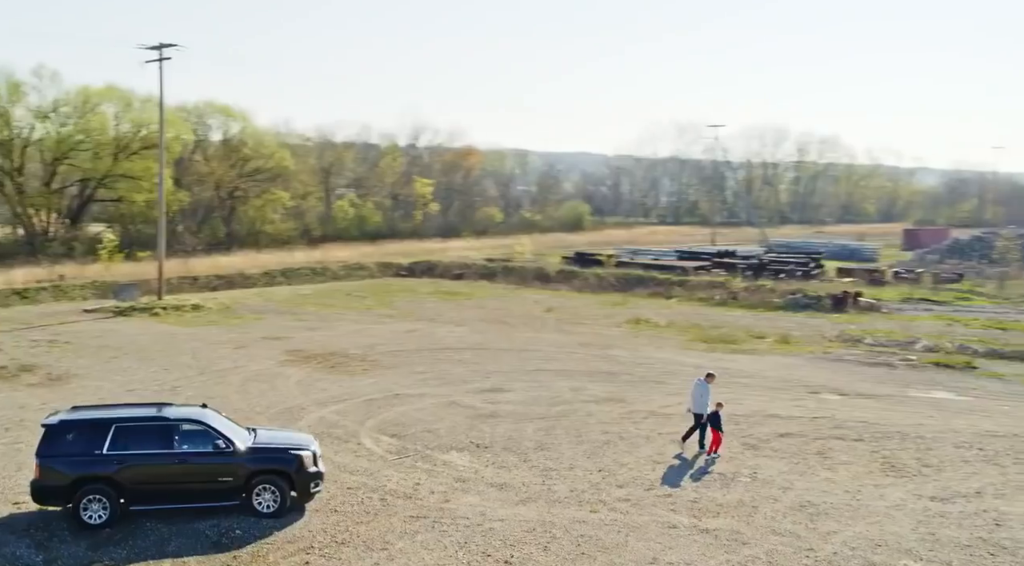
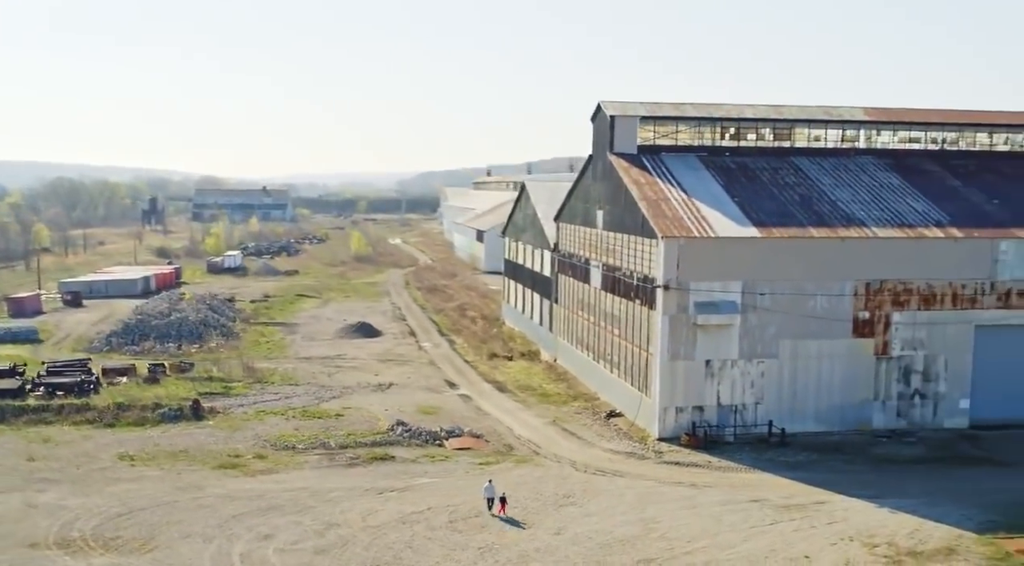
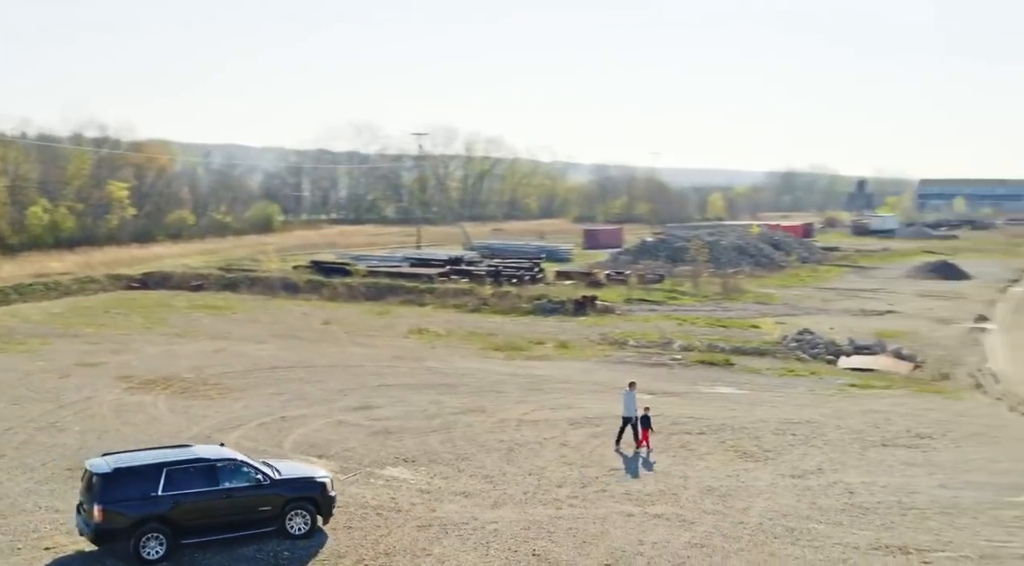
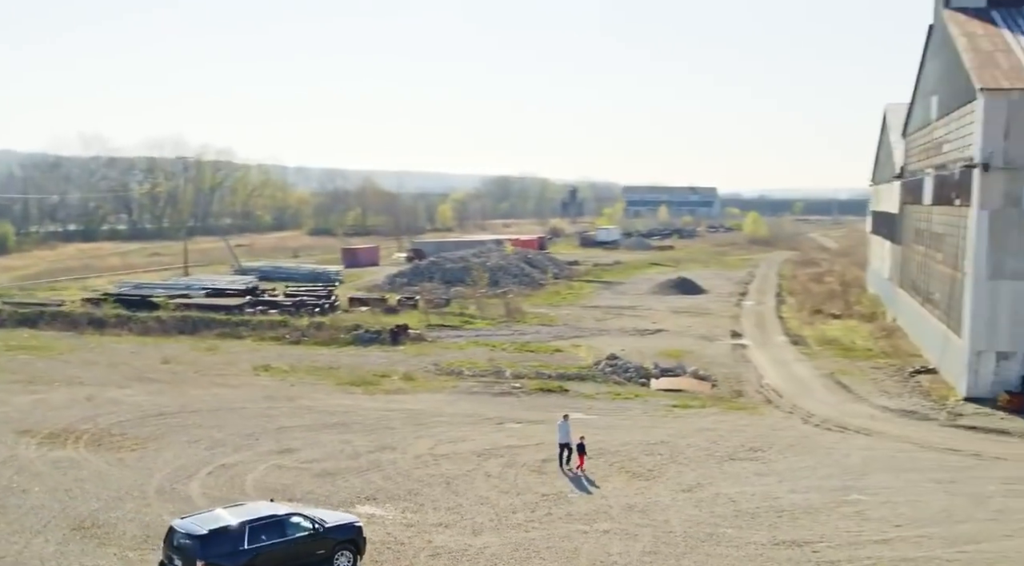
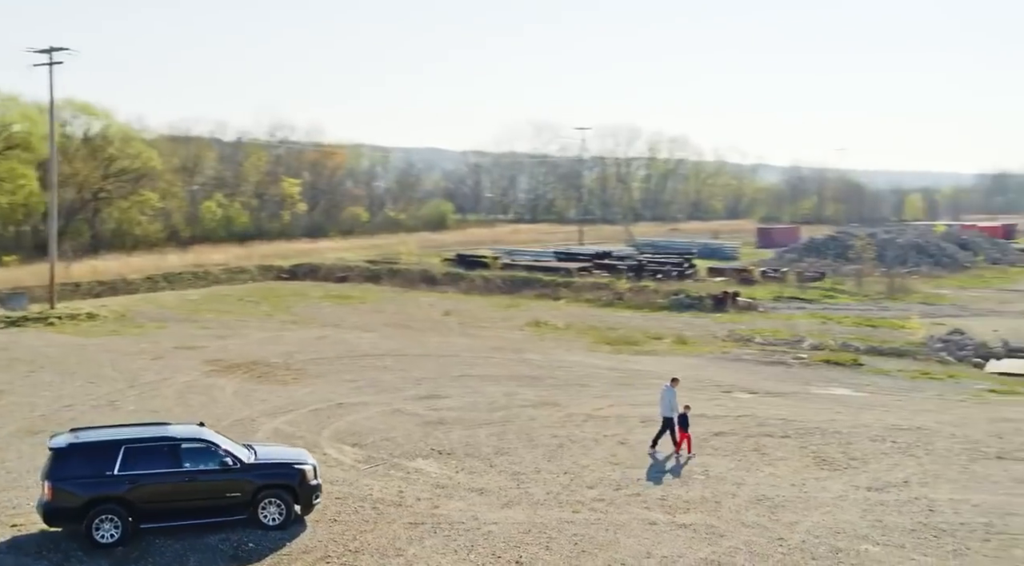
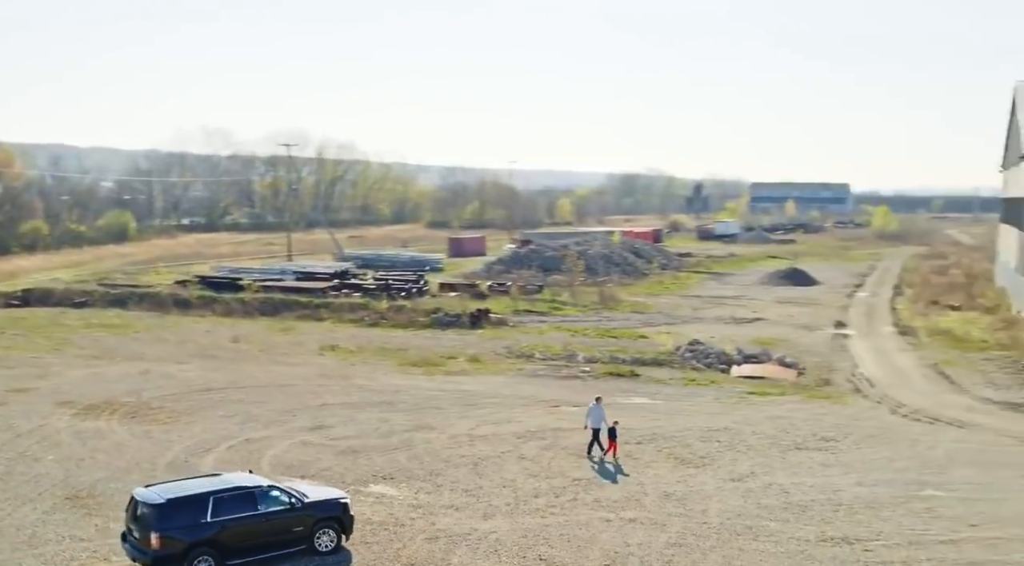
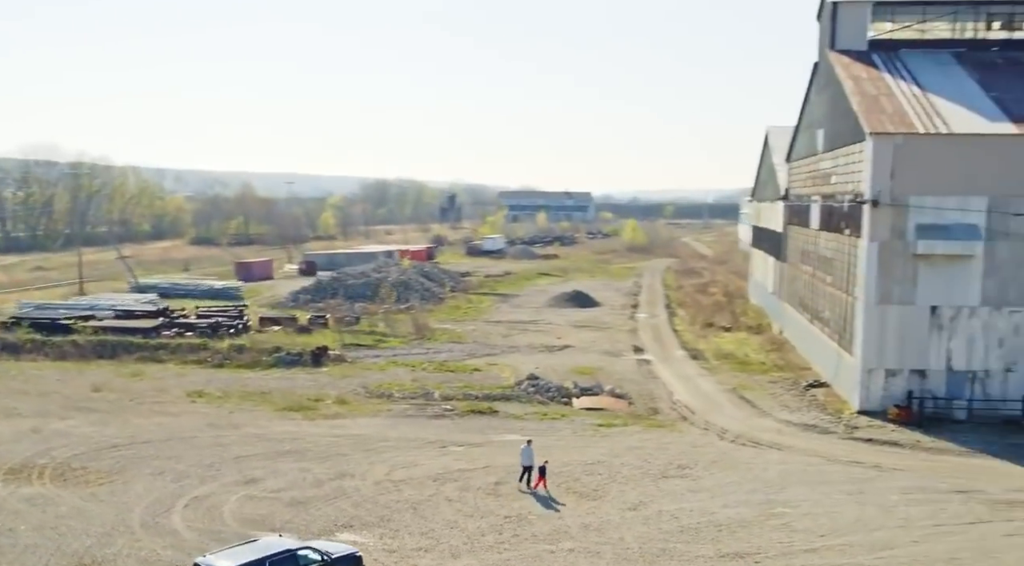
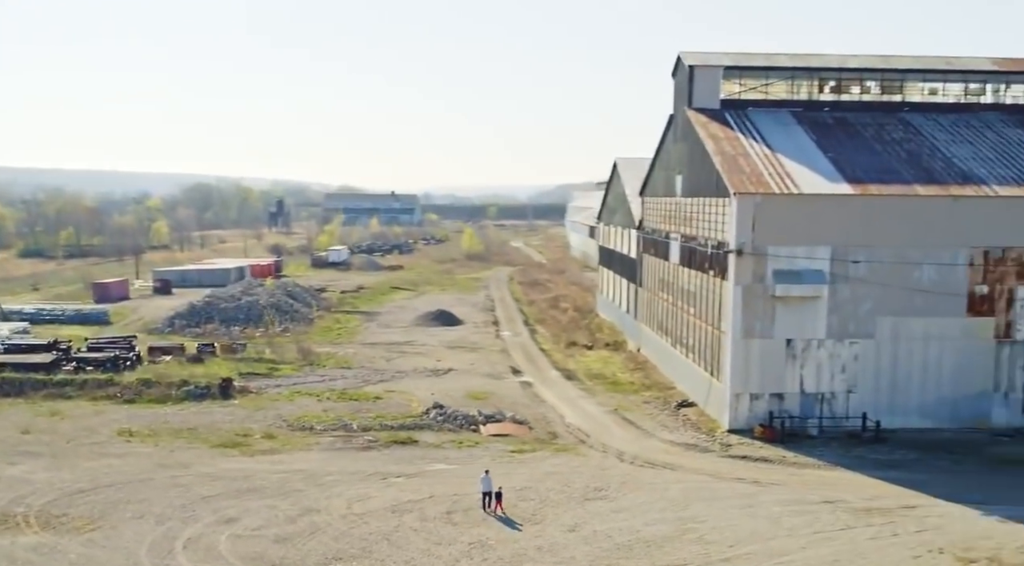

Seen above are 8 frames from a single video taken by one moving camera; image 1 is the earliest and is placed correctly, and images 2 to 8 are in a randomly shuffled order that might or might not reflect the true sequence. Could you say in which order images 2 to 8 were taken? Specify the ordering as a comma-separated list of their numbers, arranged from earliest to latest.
5, 3, 6, 4, 7, 8, 2
